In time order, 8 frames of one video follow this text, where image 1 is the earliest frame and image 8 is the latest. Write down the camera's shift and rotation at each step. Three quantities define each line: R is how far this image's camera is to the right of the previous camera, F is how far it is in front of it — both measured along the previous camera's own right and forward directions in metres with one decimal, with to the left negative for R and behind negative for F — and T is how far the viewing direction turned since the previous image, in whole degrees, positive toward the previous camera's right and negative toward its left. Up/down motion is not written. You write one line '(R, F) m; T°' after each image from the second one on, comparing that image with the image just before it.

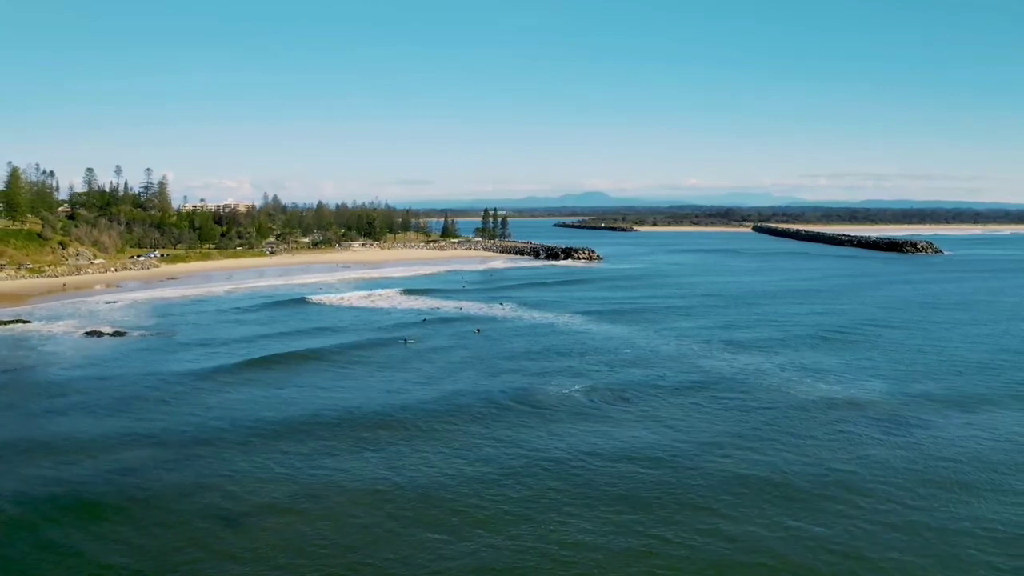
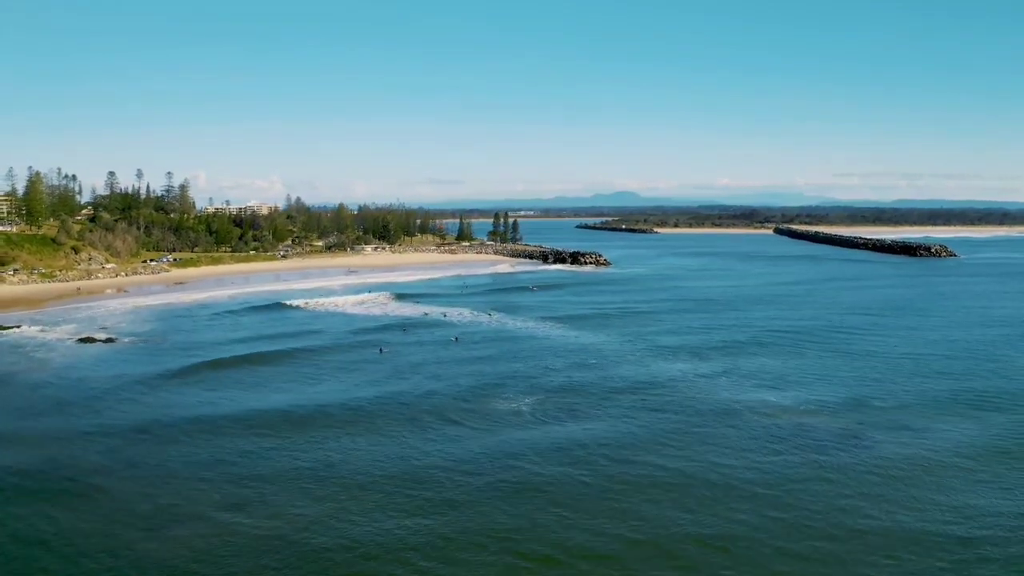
(+2.0, -0.1) m; -1°
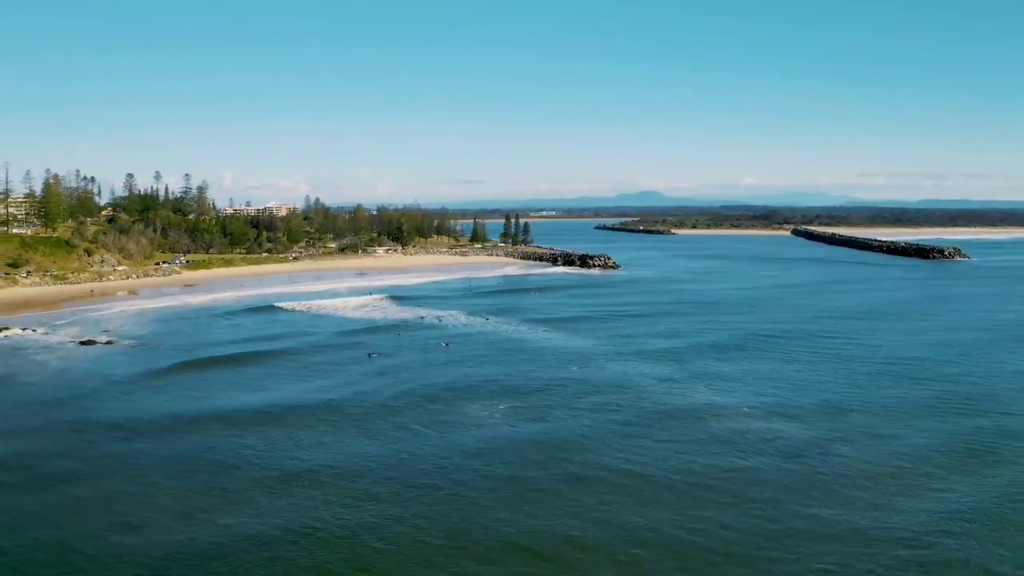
(+1.3, -0.1) m; -1°
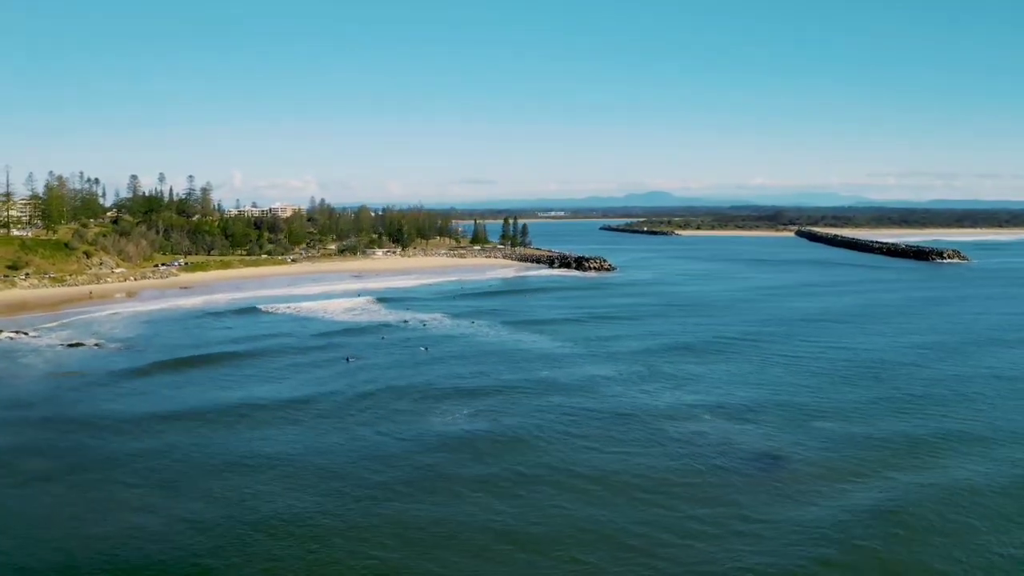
(+1.2, -0.2) m; 0°
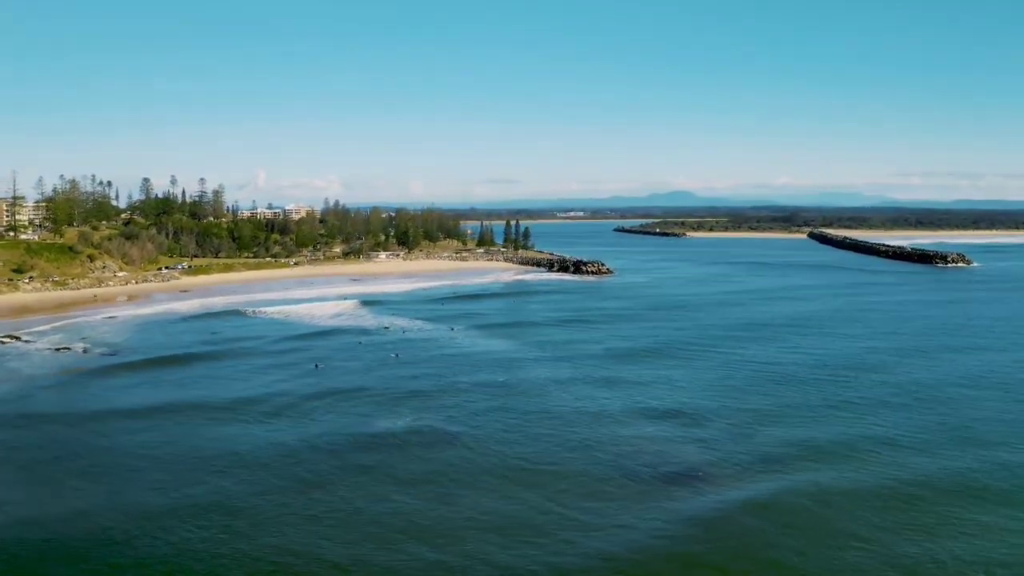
(+1.8, -0.3) m; -1°
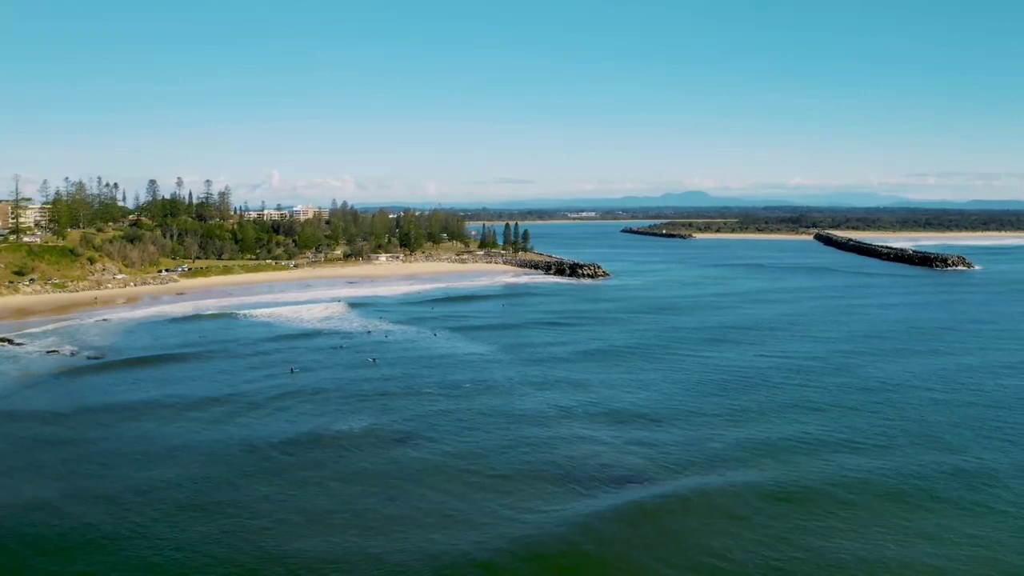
(+1.3, -0.3) m; 0°
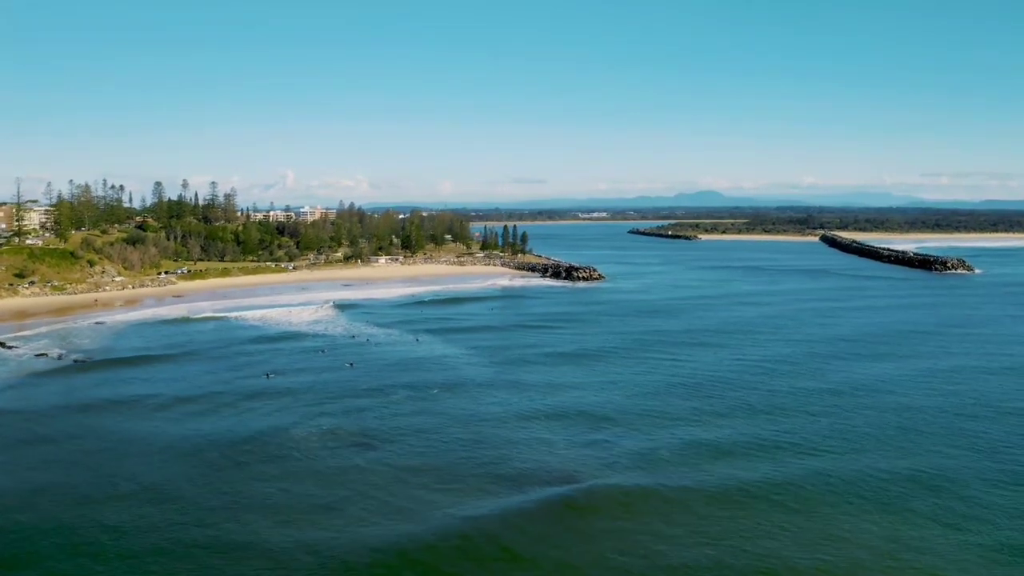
(+1.3, -0.4) m; 0°
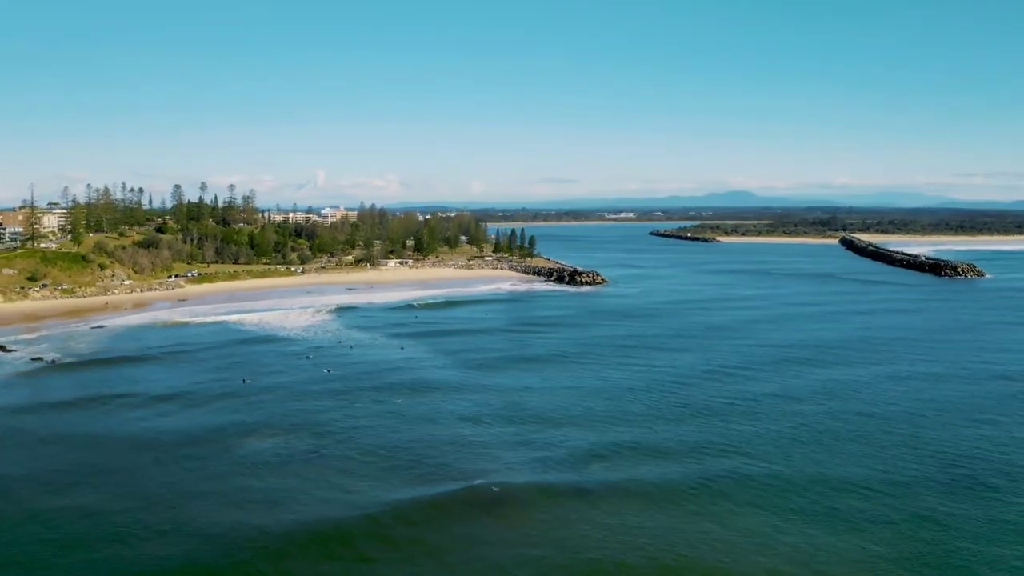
(+1.8, -0.2) m; -1°
